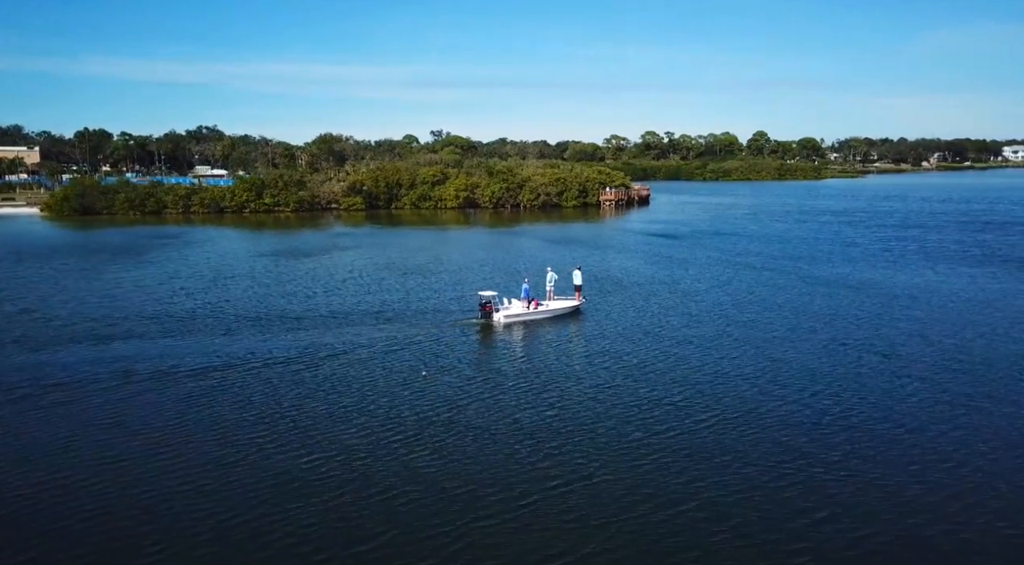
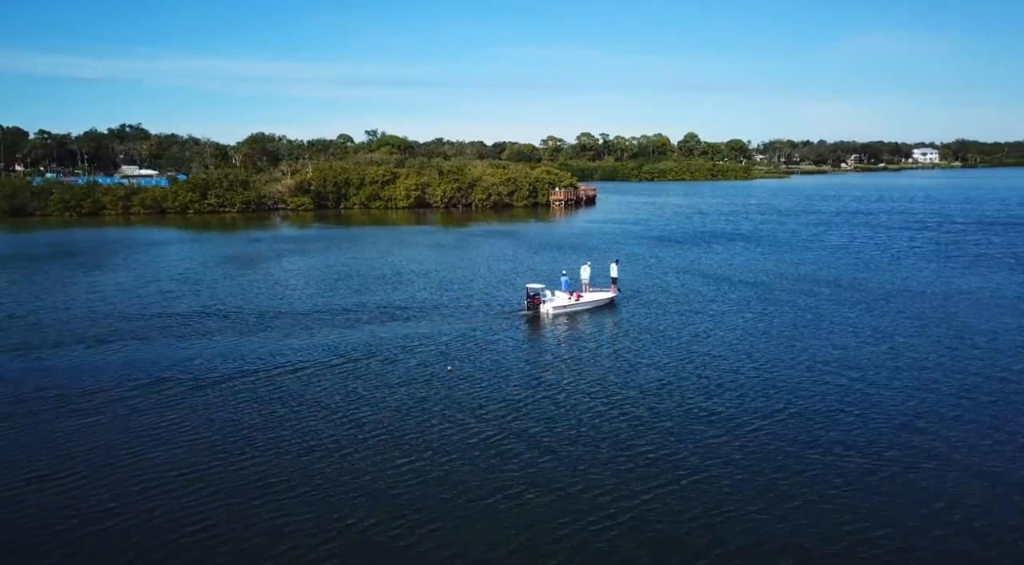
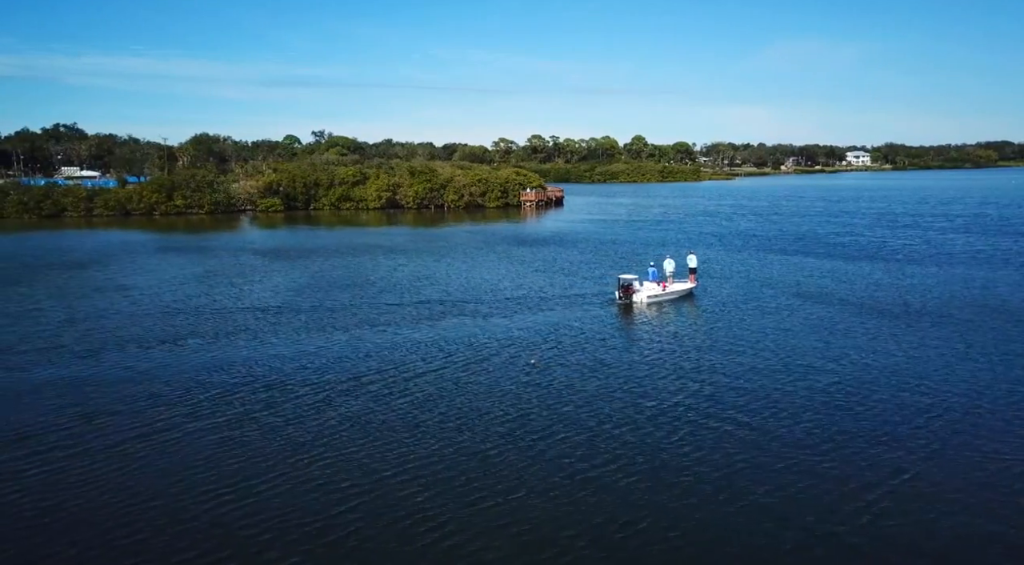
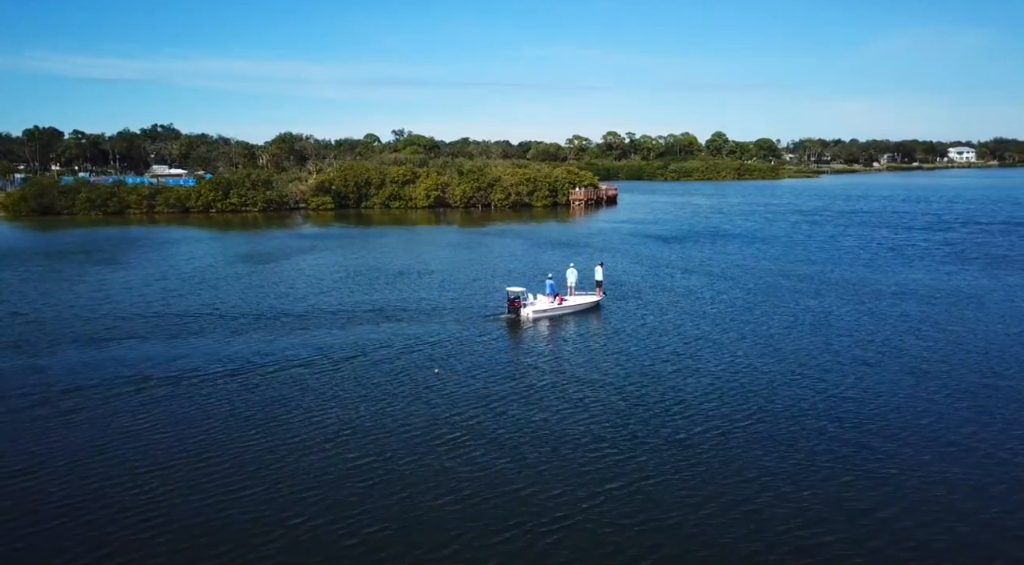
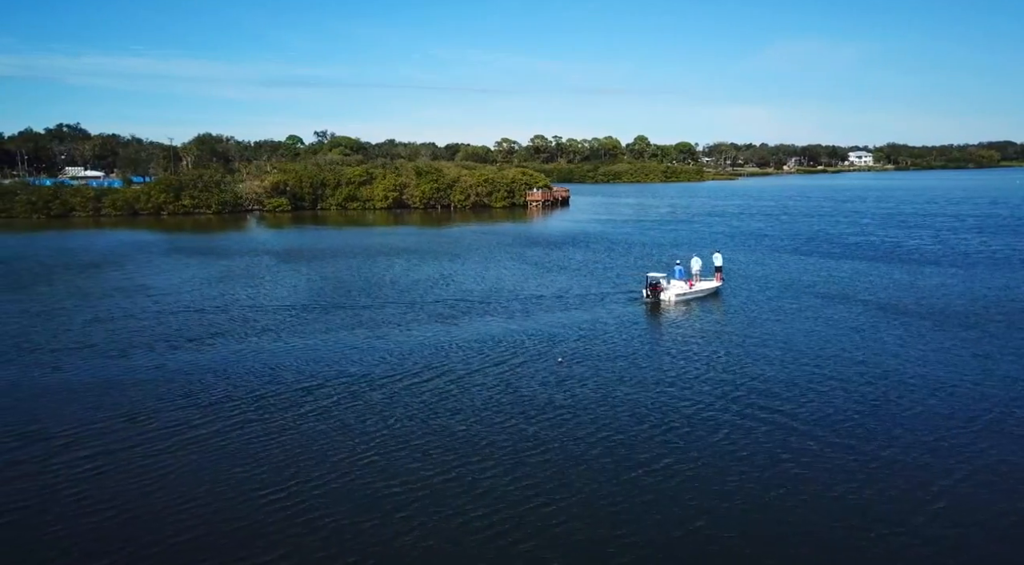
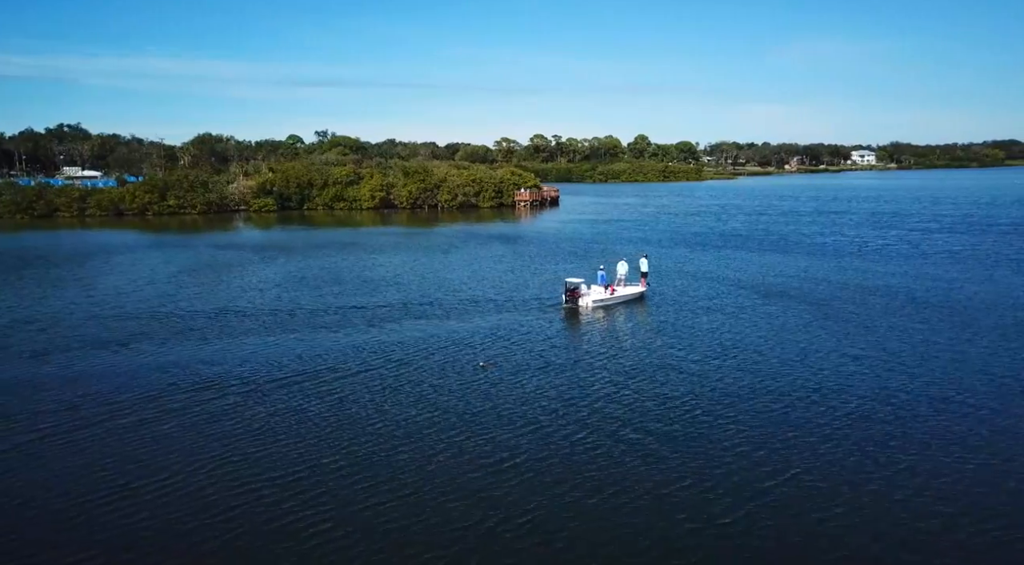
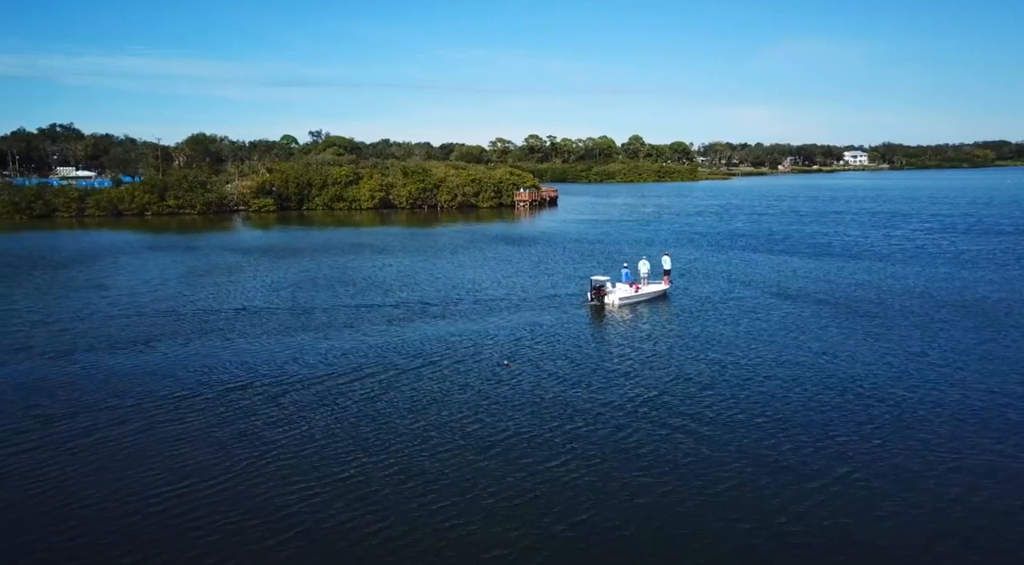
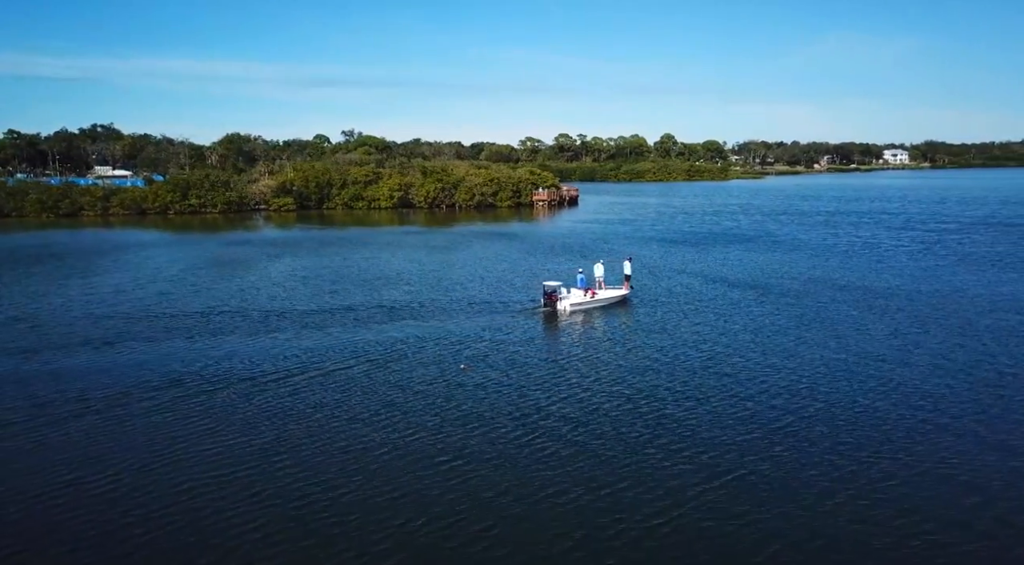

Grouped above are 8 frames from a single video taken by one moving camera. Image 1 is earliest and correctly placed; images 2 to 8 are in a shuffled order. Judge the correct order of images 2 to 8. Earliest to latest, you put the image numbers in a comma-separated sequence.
4, 2, 8, 6, 7, 3, 5
